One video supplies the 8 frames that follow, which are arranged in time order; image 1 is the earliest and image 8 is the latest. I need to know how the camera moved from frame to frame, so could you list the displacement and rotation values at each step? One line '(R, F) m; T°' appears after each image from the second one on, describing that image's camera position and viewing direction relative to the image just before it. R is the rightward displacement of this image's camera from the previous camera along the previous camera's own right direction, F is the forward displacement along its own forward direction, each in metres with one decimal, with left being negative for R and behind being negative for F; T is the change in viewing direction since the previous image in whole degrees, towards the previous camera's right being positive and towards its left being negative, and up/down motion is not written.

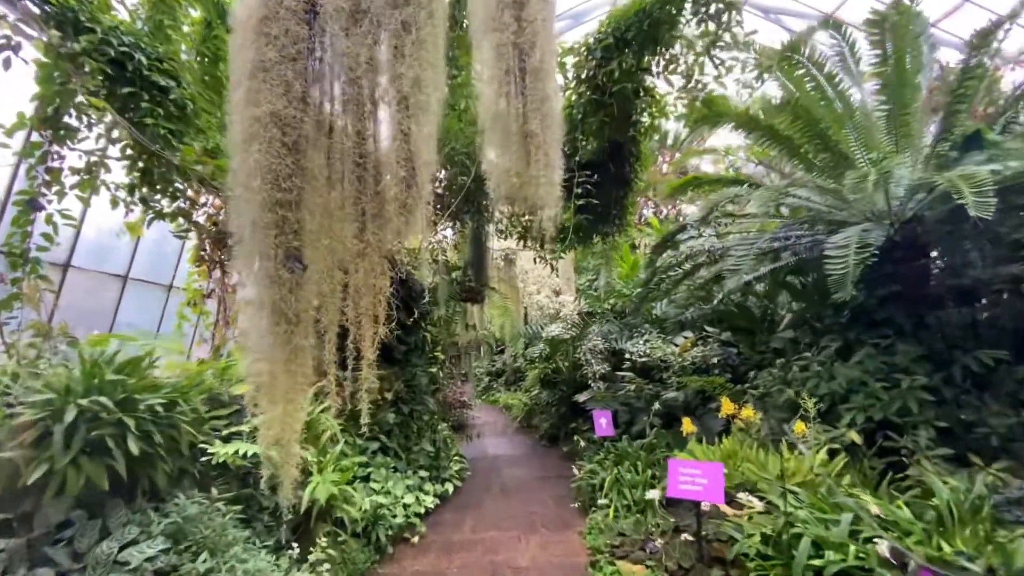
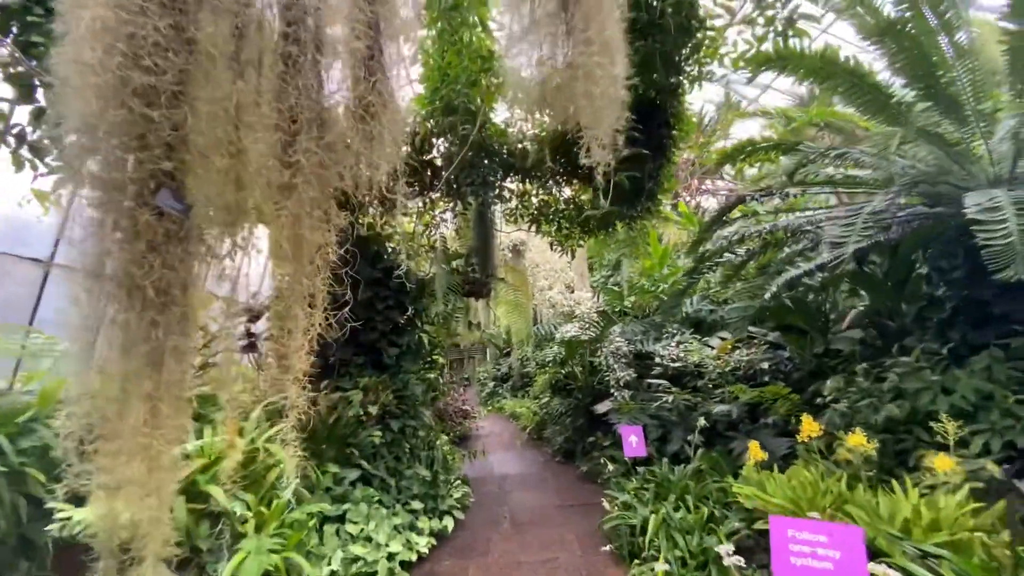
(-0.1, +0.5) m; 0°
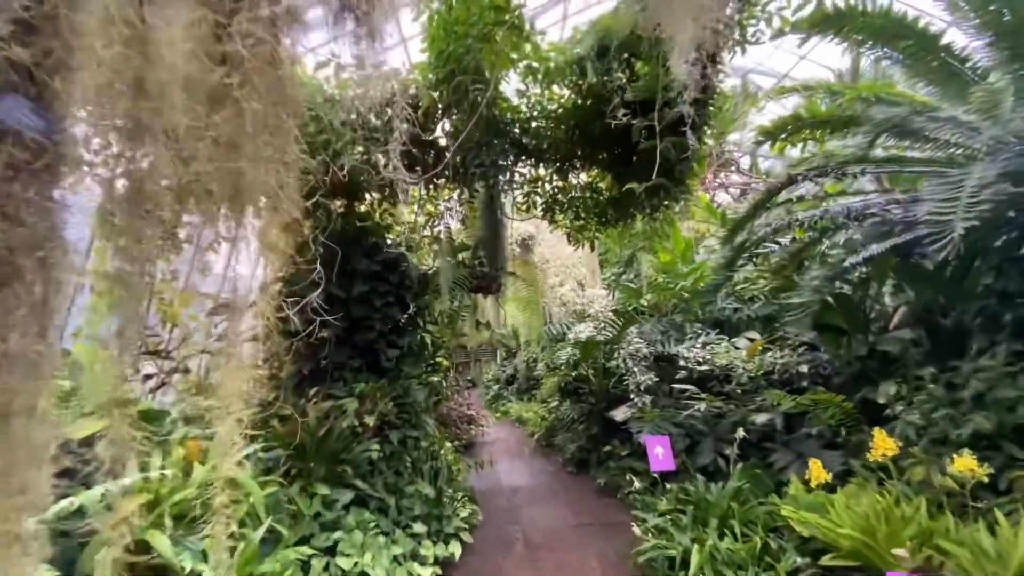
(-0.1, +0.3) m; 0°
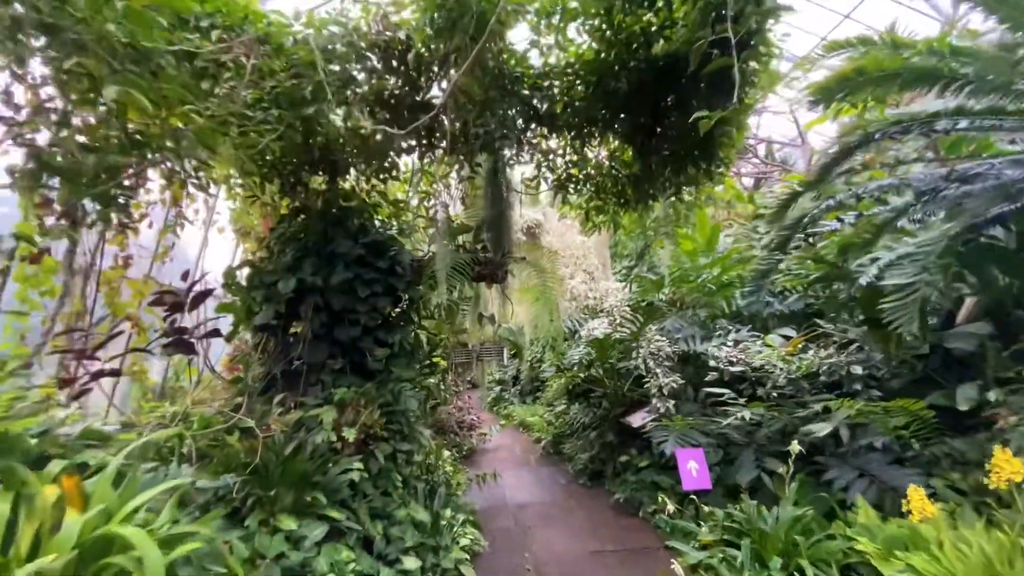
(0.0, +0.3) m; 0°
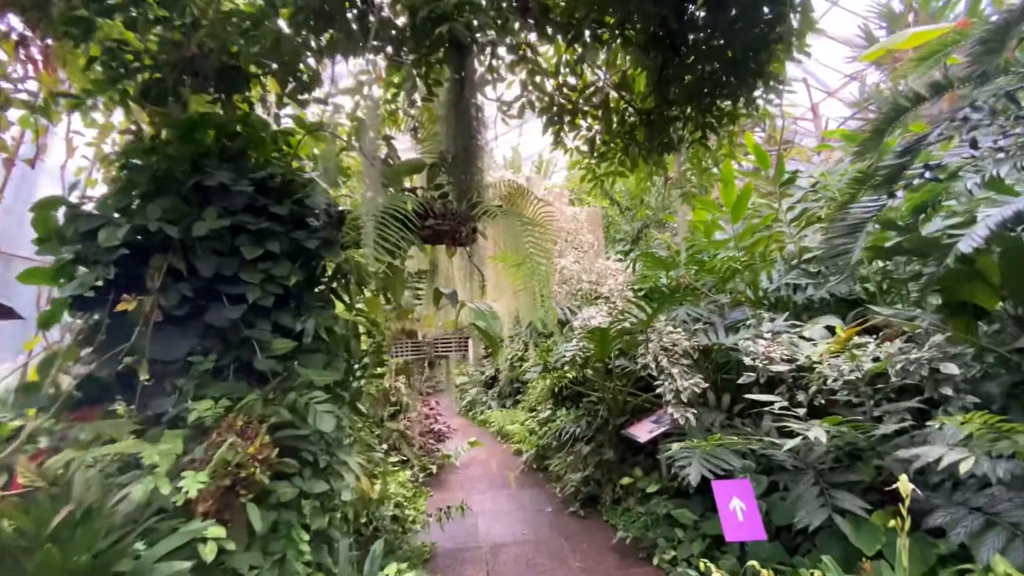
(0.0, +0.6) m; +2°
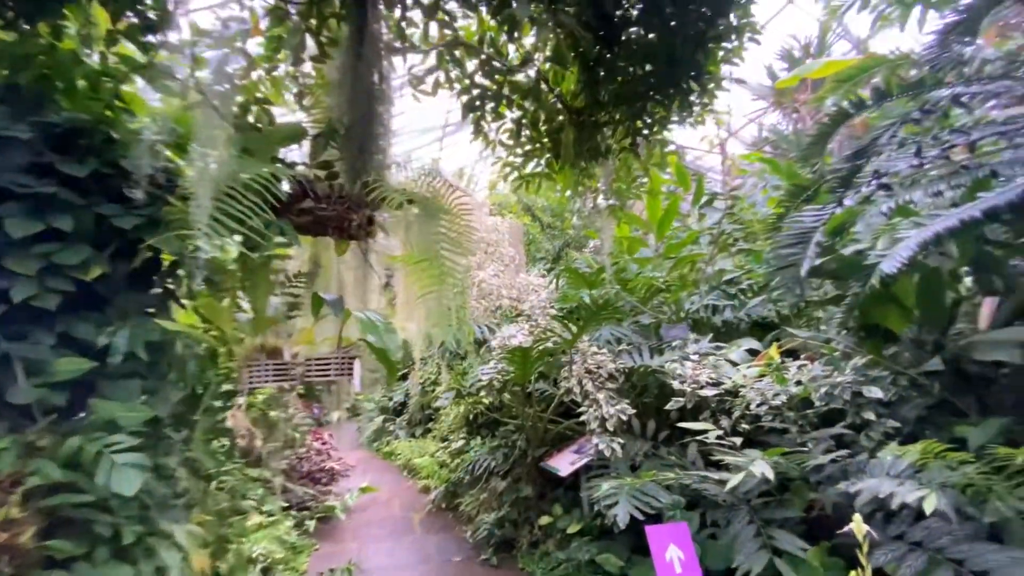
(0.0, +0.3) m; +10°
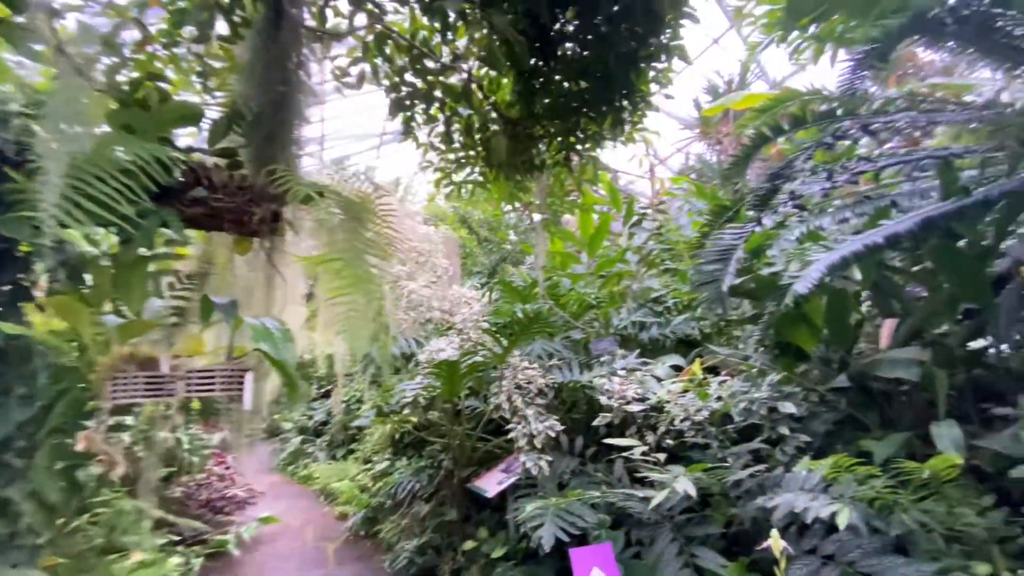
(0.0, +0.1) m; +8°
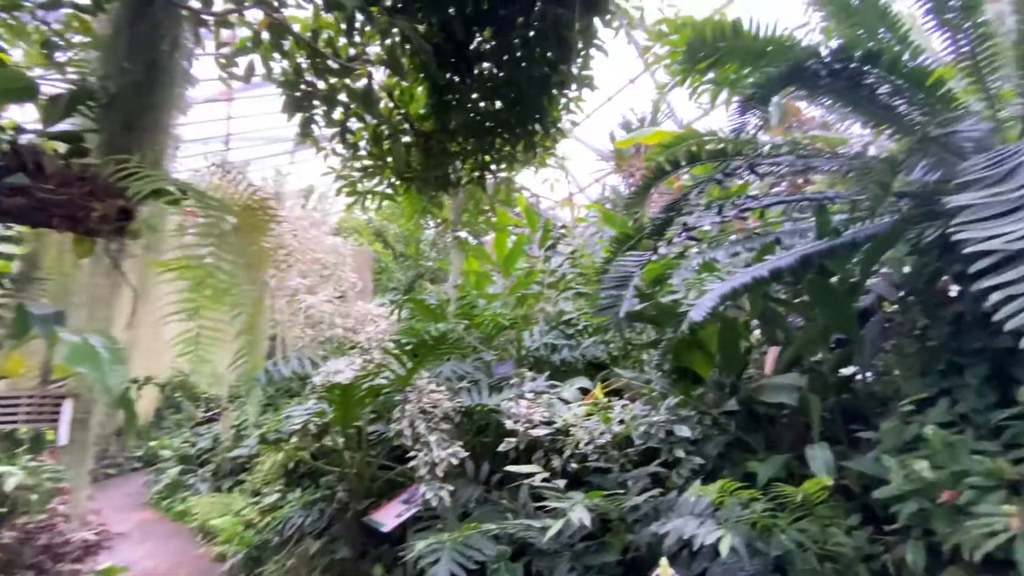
(+0.1, 0.0) m; +9°
